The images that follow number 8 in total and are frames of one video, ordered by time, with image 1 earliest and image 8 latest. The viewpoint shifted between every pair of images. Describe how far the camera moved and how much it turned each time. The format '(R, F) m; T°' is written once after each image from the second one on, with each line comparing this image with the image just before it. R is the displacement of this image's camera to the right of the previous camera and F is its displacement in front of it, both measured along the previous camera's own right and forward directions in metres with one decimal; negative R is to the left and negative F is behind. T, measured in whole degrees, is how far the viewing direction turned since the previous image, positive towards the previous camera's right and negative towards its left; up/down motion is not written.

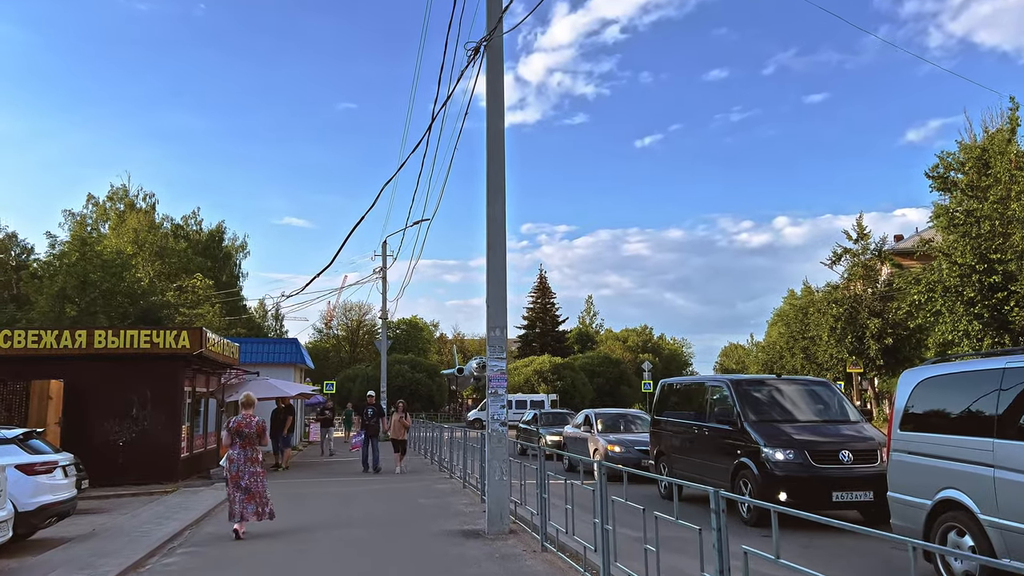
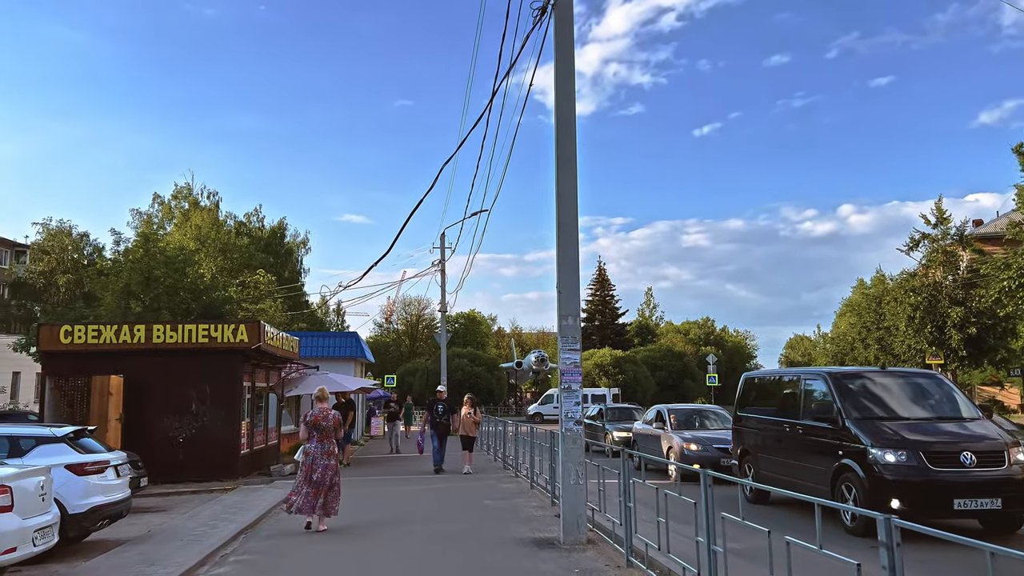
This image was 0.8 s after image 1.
(-0.2, +0.7) m; -4°
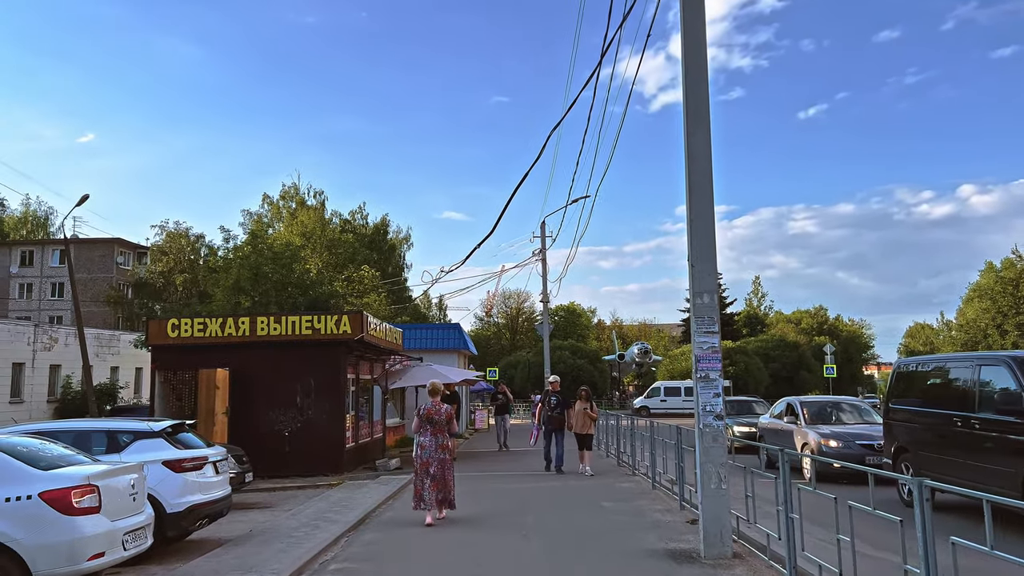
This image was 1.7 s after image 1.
(-0.2, +0.9) m; -7°
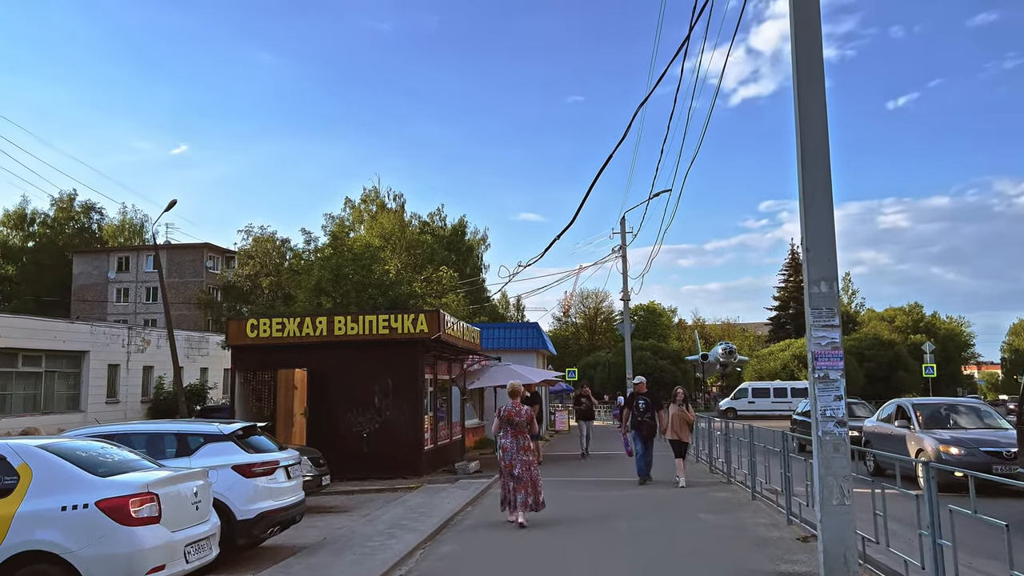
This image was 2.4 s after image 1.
(-0.1, +0.6) m; -5°
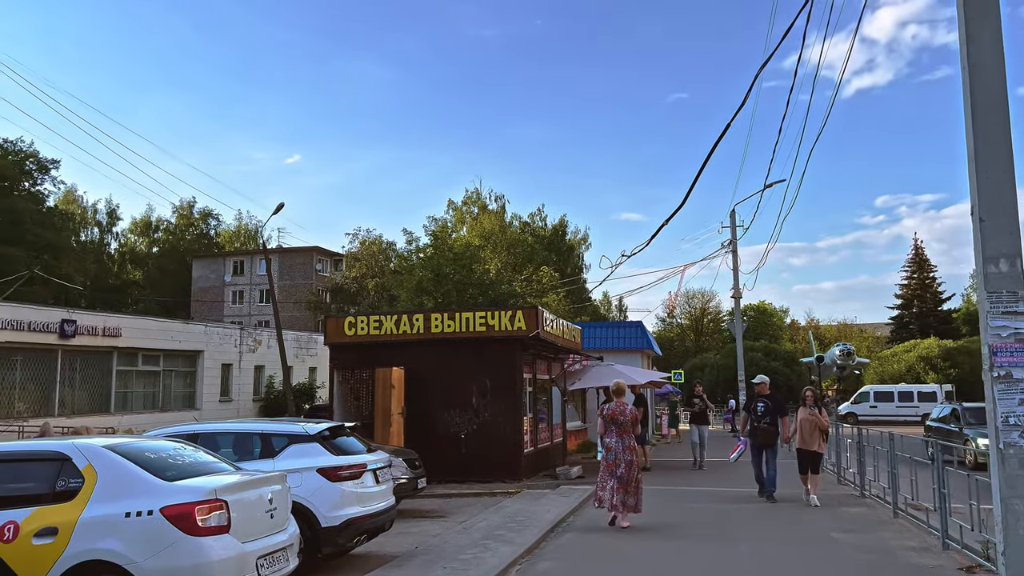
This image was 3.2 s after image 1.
(0.0, +0.7) m; -7°
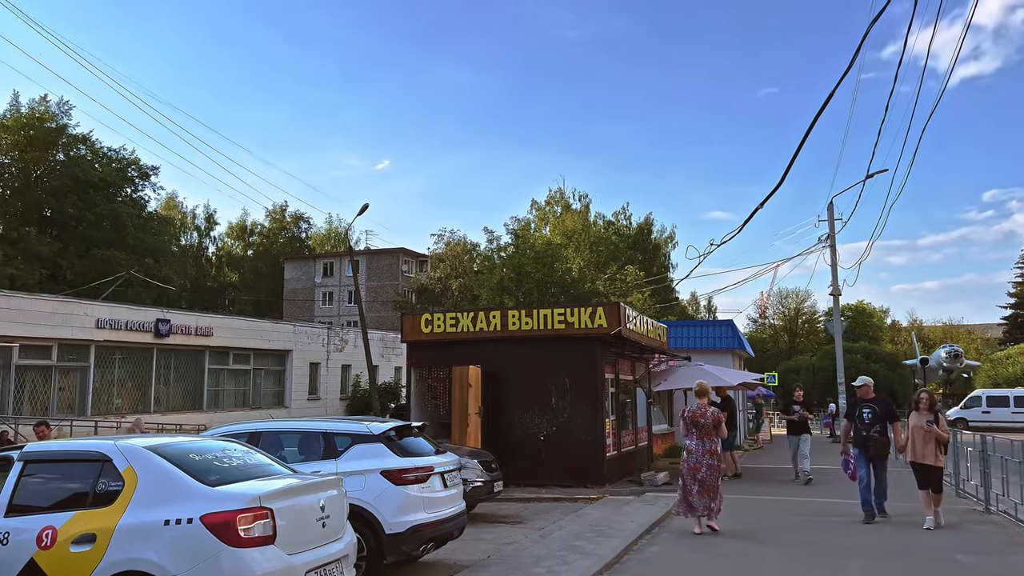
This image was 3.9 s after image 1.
(+0.1, +0.6) m; -6°
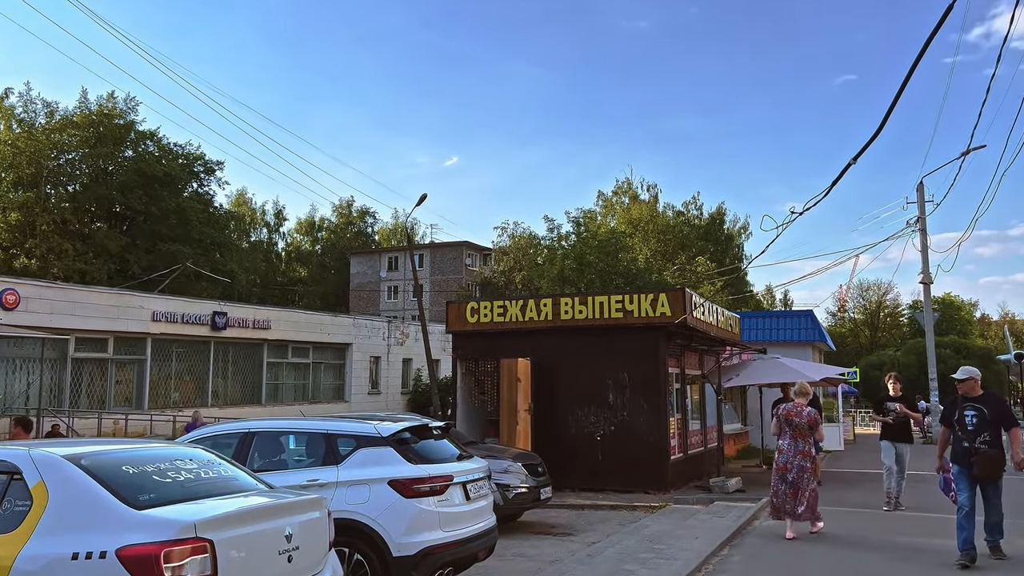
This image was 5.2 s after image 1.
(+0.2, +1.2) m; -5°
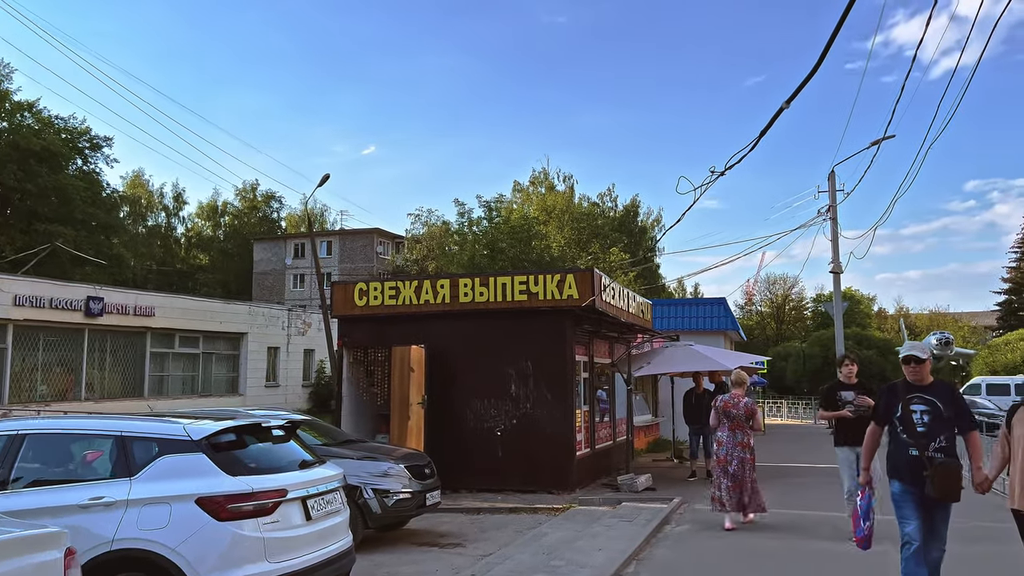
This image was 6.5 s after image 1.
(+0.3, +1.2) m; +6°
